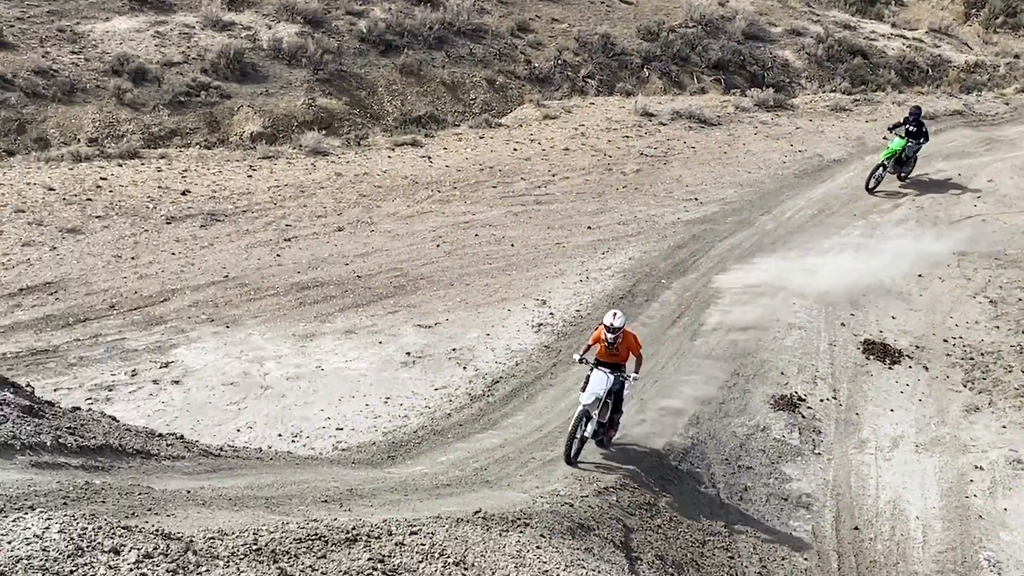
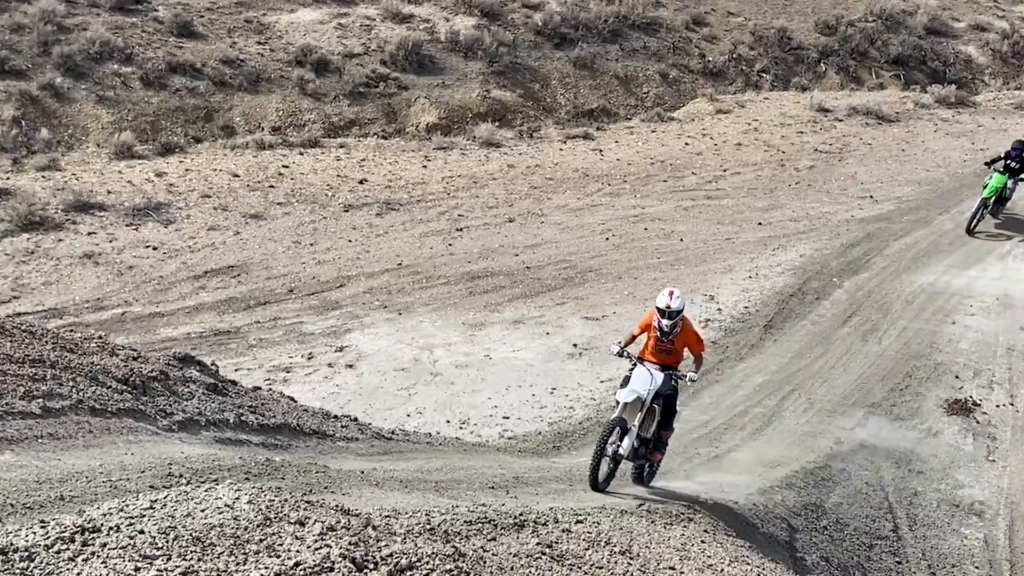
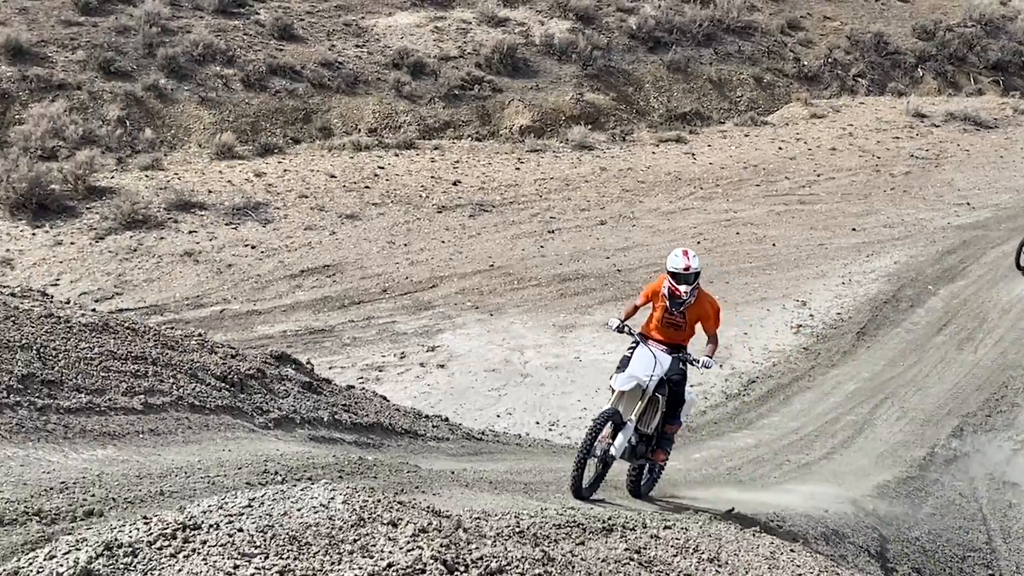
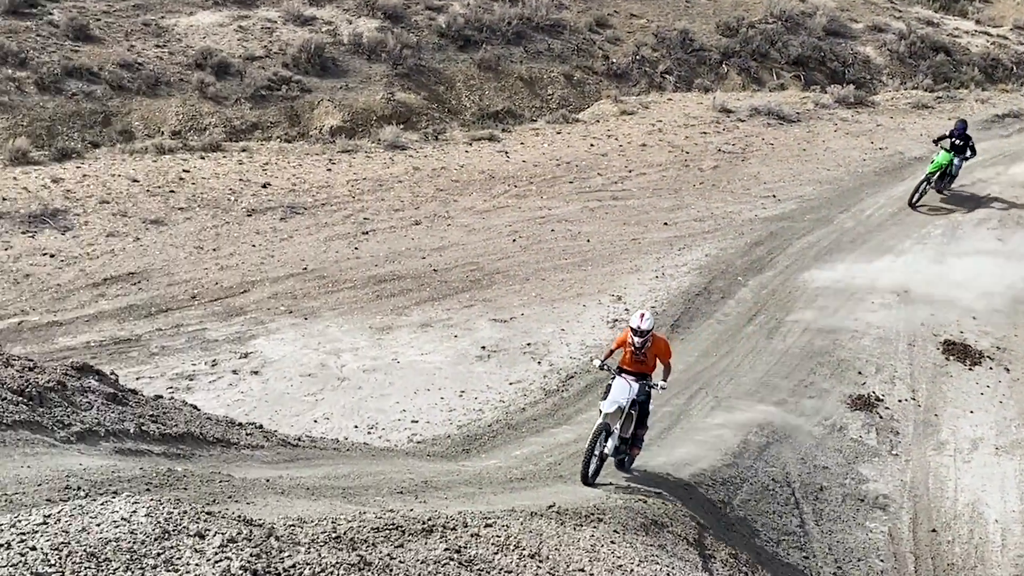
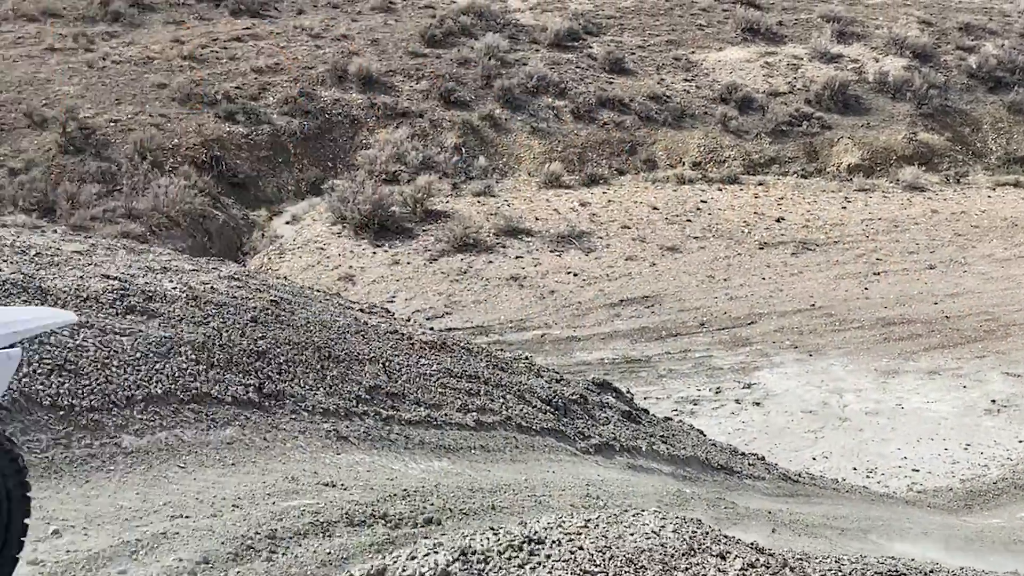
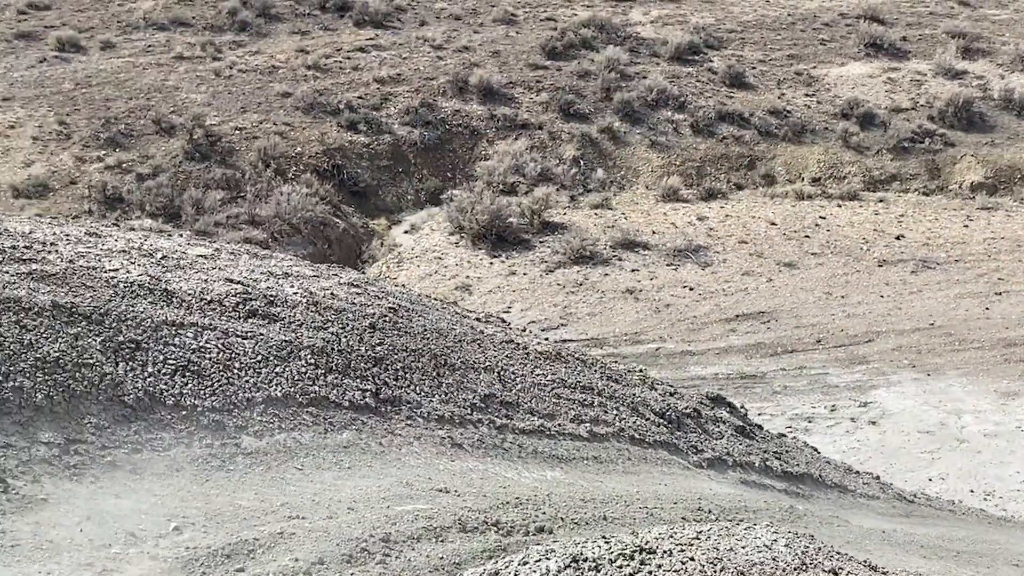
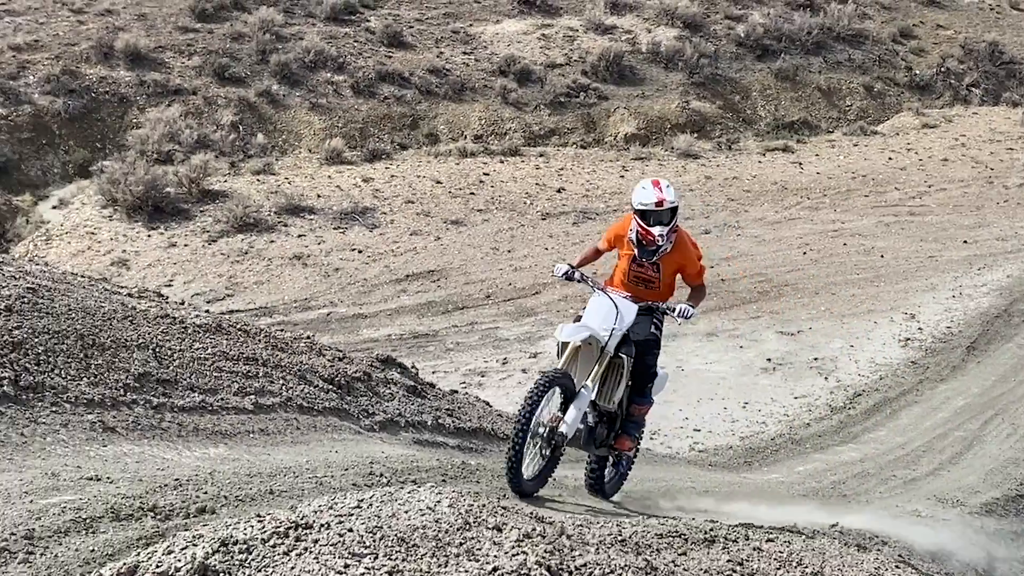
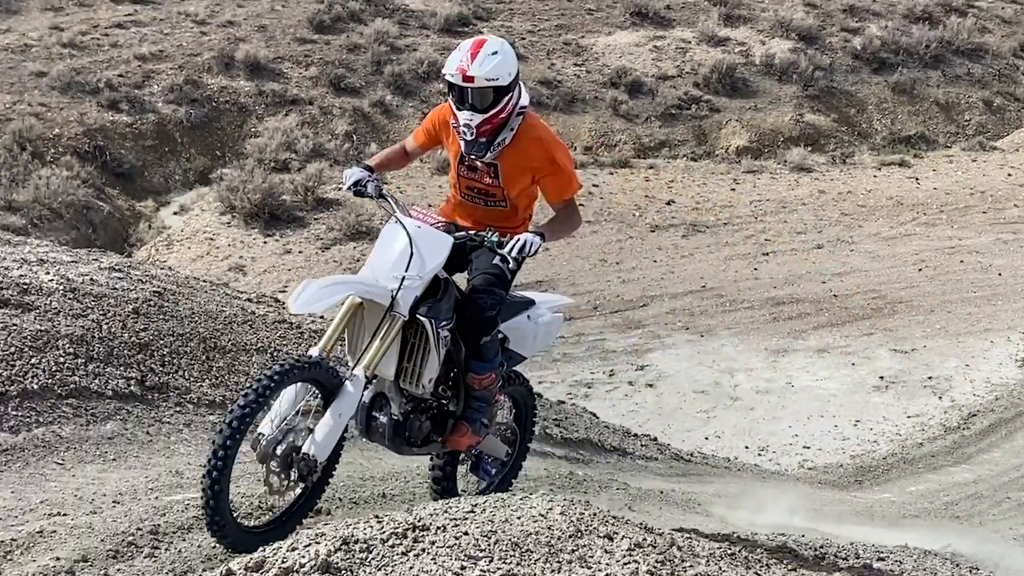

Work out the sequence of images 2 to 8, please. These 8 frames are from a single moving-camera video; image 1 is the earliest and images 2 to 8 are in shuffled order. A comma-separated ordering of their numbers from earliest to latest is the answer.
4, 2, 3, 7, 8, 5, 6
